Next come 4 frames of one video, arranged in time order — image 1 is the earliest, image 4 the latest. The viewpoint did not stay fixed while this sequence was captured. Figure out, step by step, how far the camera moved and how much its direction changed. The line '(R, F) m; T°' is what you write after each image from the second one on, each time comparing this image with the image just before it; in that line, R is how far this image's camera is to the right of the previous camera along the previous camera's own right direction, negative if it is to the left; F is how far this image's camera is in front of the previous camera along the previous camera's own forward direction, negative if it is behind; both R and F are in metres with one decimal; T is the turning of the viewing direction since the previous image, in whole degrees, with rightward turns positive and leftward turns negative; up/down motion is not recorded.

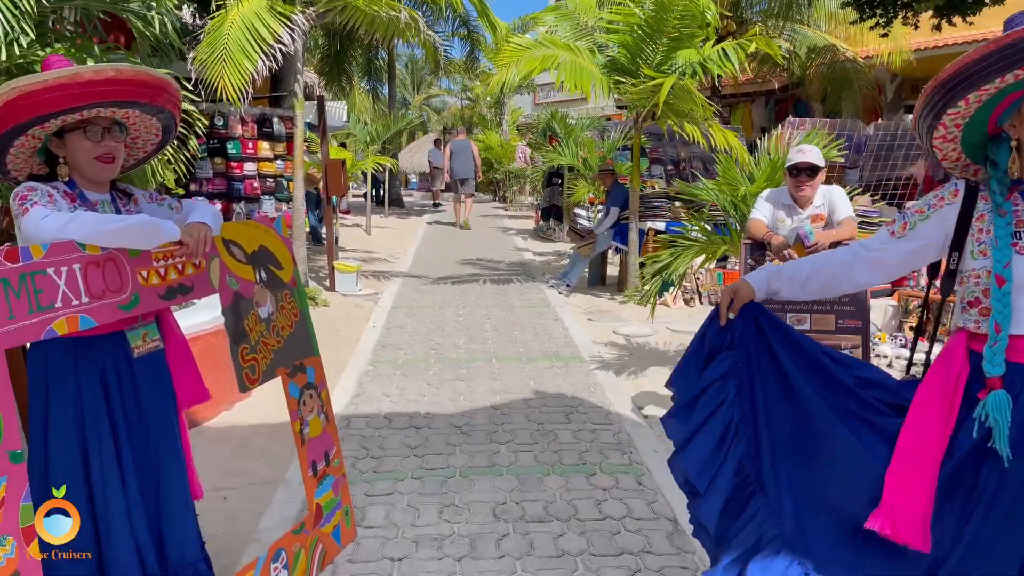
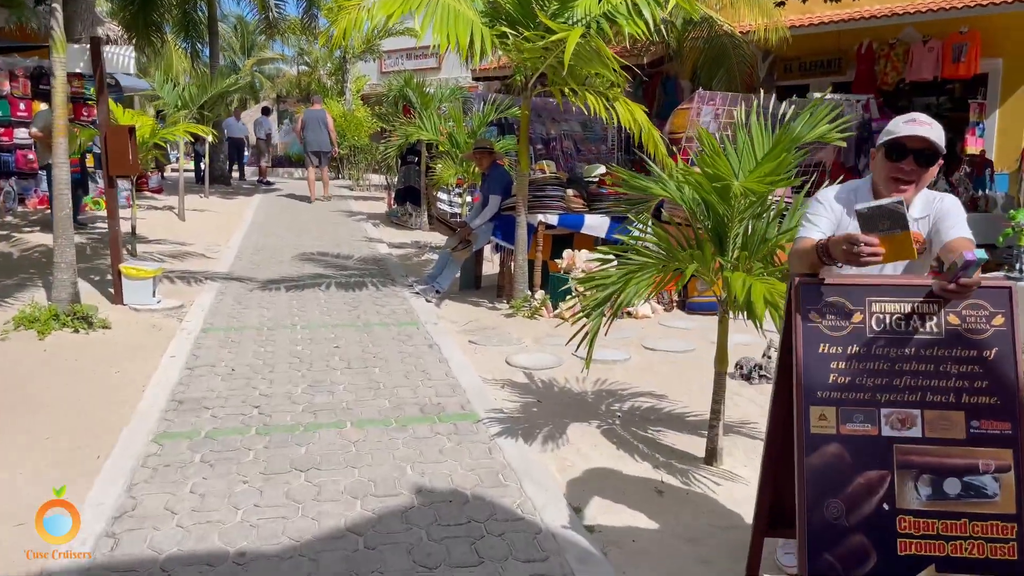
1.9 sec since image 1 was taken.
(-0.1, +1.8) m; +11°
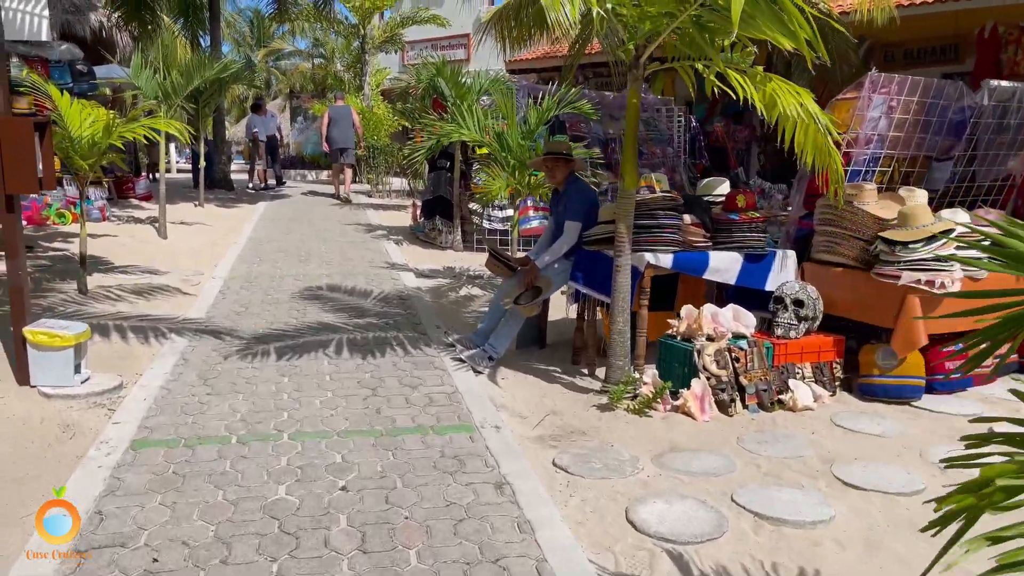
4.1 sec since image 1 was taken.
(-0.5, +2.3) m; -1°
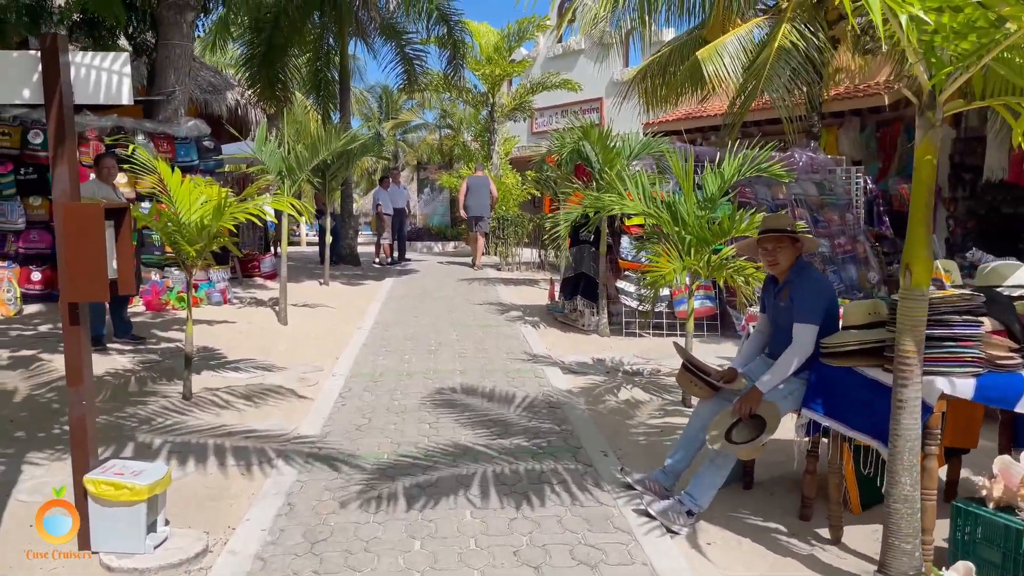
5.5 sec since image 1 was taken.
(-0.4, +1.3) m; -8°
